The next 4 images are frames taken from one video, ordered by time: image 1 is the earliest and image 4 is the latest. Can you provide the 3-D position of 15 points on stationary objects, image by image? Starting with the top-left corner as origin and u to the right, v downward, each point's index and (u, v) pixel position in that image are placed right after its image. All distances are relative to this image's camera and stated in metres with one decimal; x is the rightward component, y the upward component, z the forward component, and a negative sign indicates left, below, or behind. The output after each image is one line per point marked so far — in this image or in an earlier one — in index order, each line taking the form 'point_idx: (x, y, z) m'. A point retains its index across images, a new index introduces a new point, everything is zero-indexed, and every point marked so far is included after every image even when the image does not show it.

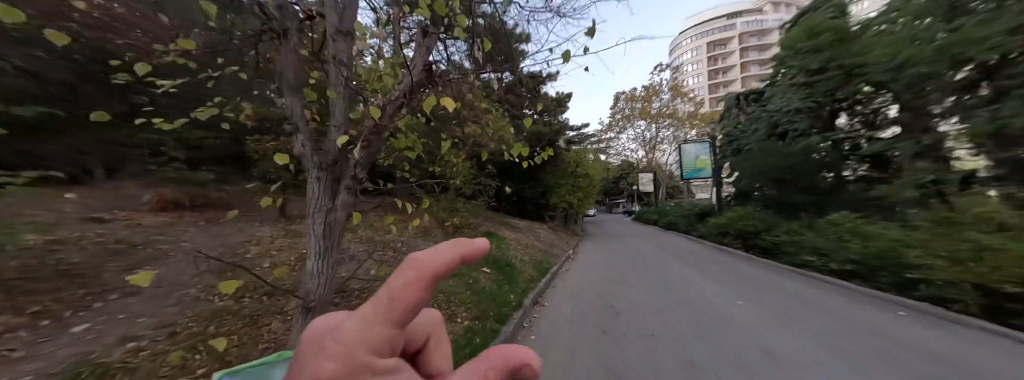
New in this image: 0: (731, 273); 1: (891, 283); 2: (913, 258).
0: (+7.6, -2.9, +9.4) m
1: (+8.4, -2.1, +5.9) m
2: (+8.4, -1.4, +5.5) m
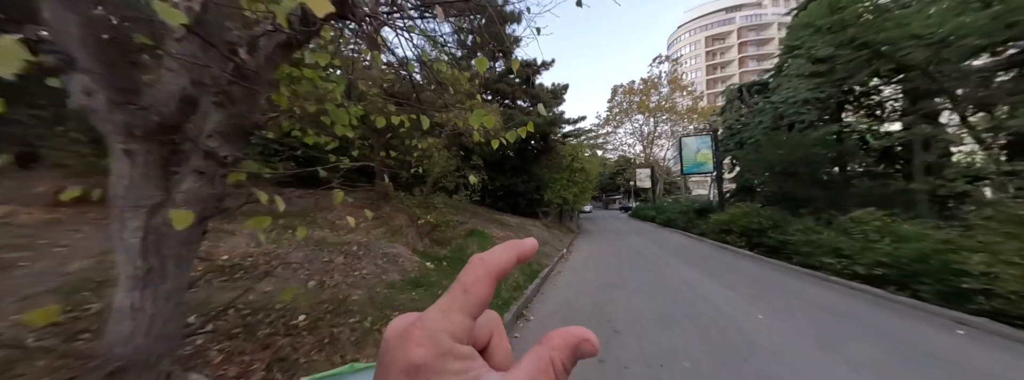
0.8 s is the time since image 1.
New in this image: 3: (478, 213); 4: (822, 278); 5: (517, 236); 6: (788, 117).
0: (+7.2, -2.7, +8.5) m
1: (+8.0, -1.9, +5.1) m
2: (+8.1, -1.3, +4.7) m
3: (-2.0, -1.3, +14.8) m
4: (+8.6, -2.4, +7.4) m
5: (+0.2, -2.1, +12.2) m
6: (+13.9, +3.7, +13.6) m
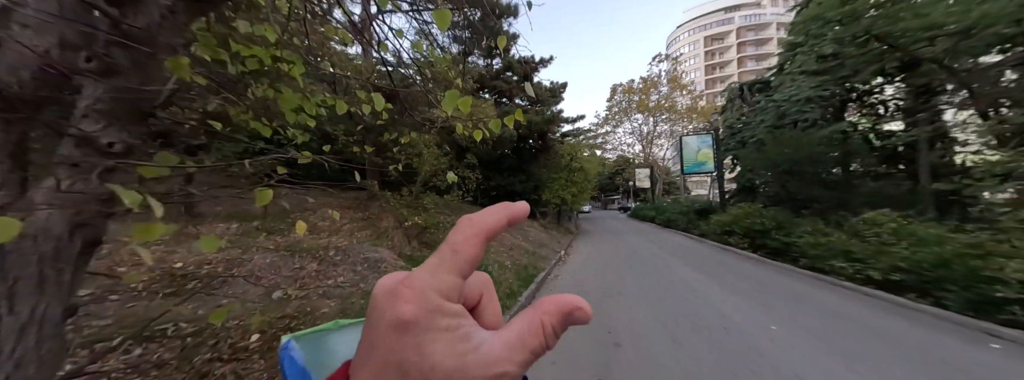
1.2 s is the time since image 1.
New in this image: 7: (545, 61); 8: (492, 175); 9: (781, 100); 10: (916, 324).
0: (+7.0, -2.7, +8.2) m
1: (+7.9, -1.9, +4.7) m
2: (+7.9, -1.3, +4.3) m
3: (-2.1, -1.2, +14.3) m
4: (+8.4, -2.4, +7.1) m
5: (0.0, -2.1, +11.8) m
6: (+13.8, +3.7, +13.3) m
7: (+2.5, +9.5, +19.7) m
8: (-1.5, +1.1, +19.3) m
9: (+13.7, +4.6, +13.6) m
10: (+7.0, -2.3, +4.7) m
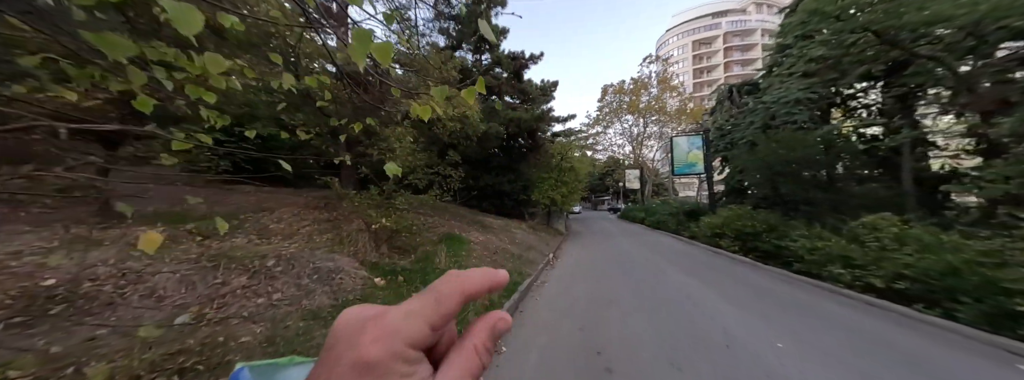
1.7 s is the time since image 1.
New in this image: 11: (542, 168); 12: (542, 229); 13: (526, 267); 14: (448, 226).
0: (+6.6, -2.7, +7.8) m
1: (+7.5, -2.0, +4.3) m
2: (+7.6, -1.4, +3.9) m
3: (-2.8, -1.2, +13.7) m
4: (+8.0, -2.5, +6.7) m
5: (-0.6, -2.1, +11.1) m
6: (+13.2, +3.6, +13.1) m
7: (+1.7, +9.5, +19.1) m
8: (-2.3, +1.1, +18.7) m
9: (+13.1, +4.5, +13.4) m
10: (+6.7, -2.4, +4.3) m
11: (+2.2, +1.7, +19.9) m
12: (+2.2, -2.8, +19.3) m
13: (+0.5, -2.7, +9.3) m
14: (-2.5, -1.4, +10.5) m
